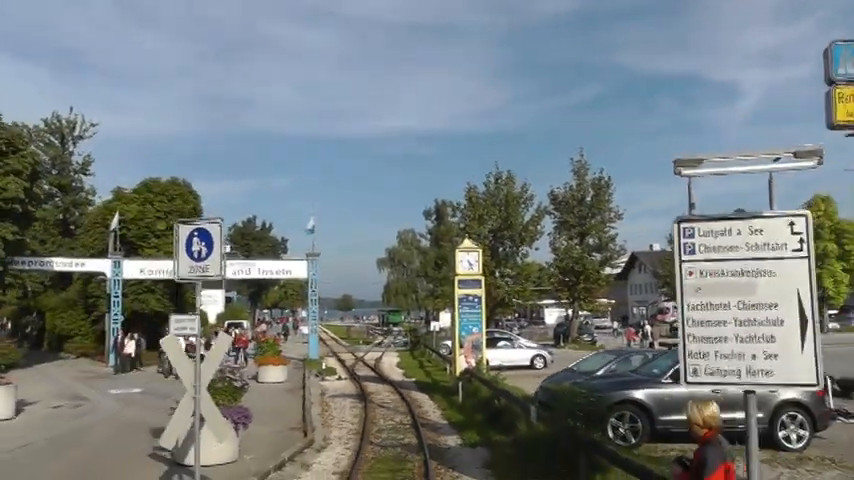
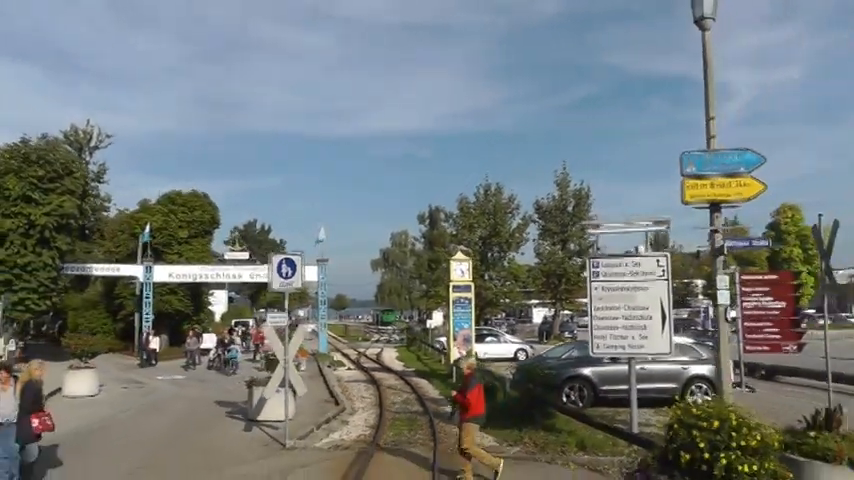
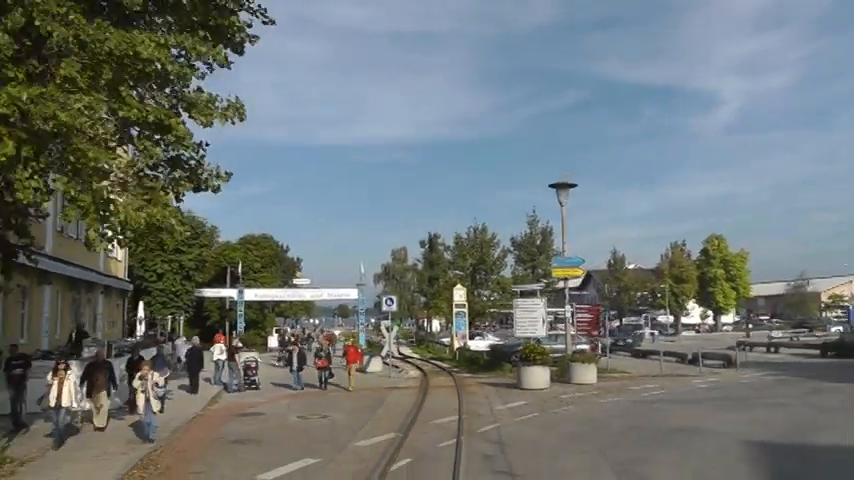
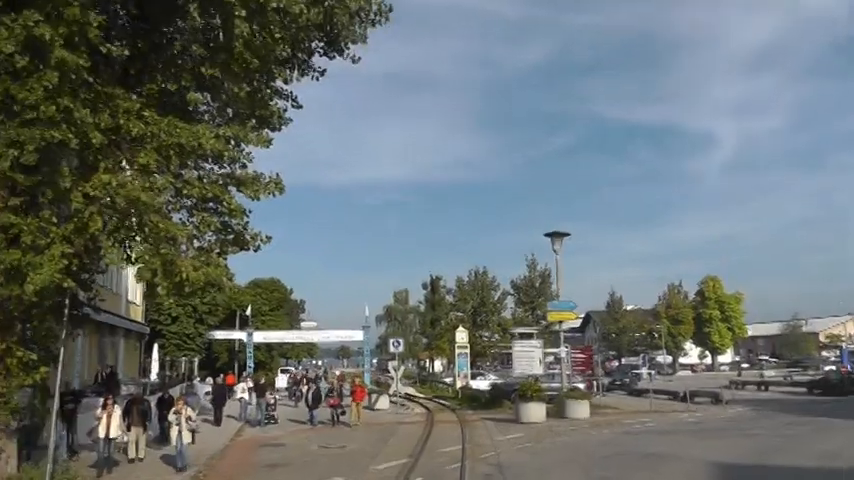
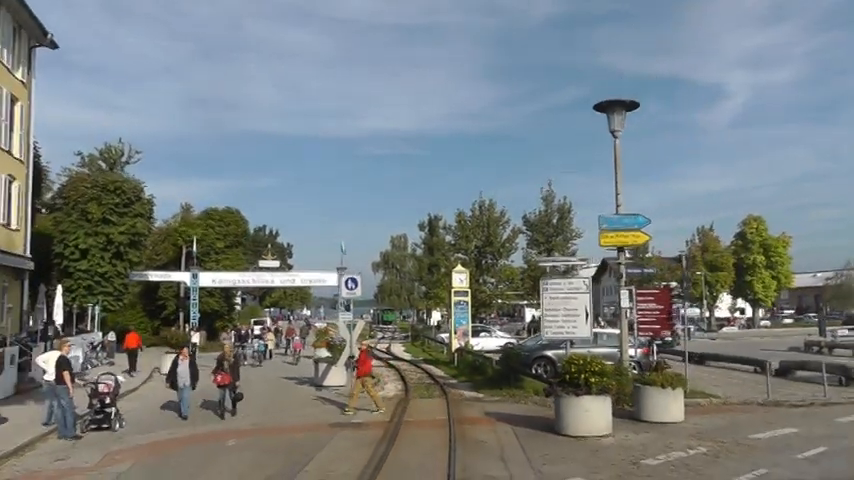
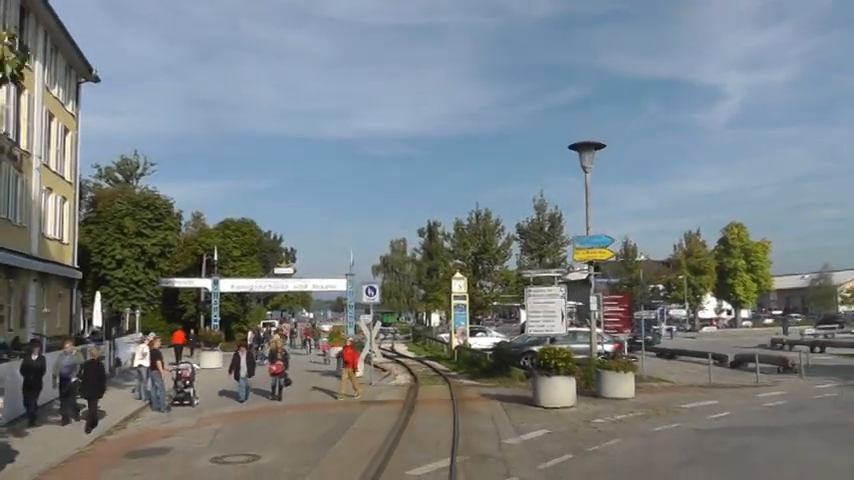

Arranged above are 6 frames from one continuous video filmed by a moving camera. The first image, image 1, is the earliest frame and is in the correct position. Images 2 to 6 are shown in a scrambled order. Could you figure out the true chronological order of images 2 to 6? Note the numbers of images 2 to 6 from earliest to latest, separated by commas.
2, 5, 6, 3, 4
